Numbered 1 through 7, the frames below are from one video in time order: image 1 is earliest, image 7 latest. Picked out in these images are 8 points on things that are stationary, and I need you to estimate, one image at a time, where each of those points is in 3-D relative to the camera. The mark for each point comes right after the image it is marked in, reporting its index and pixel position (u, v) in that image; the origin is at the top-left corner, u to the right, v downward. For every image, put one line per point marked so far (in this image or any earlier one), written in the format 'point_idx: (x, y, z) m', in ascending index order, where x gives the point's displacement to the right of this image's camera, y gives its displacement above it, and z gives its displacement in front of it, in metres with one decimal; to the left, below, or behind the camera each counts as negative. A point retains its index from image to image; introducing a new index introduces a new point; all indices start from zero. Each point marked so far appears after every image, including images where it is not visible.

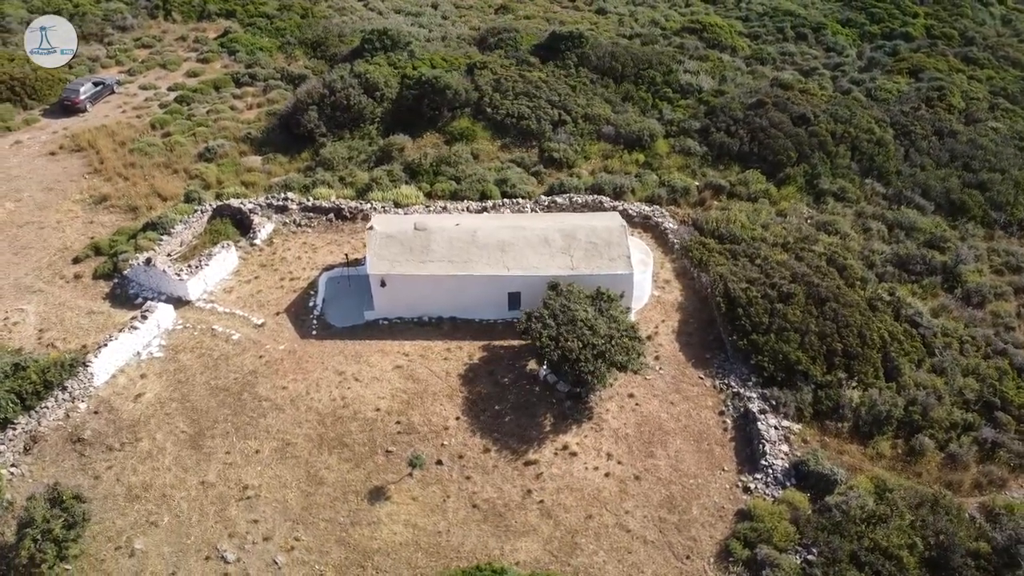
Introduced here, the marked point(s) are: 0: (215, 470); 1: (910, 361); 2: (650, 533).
0: (-7.1, -4.4, +16.6) m
1: (+10.6, -2.0, +18.6) m
2: (+3.0, -5.4, +15.3) m
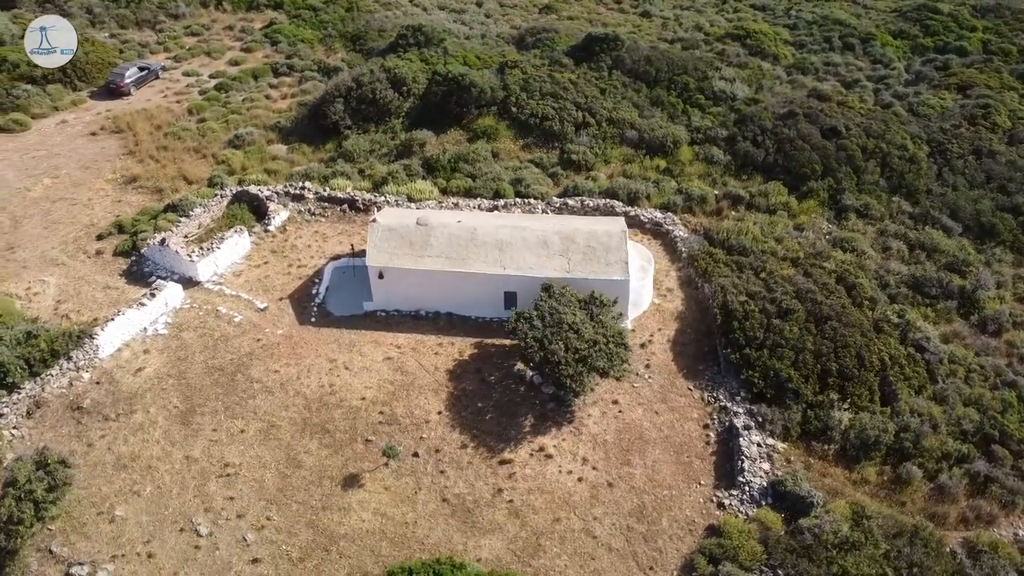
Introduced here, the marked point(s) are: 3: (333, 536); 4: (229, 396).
0: (-7.7, -3.9, +17.1) m
1: (+10.3, -2.6, +18.0) m
2: (+2.3, -5.5, +15.2) m
3: (-3.9, -5.5, +15.2) m
4: (-7.5, -2.9, +18.4) m
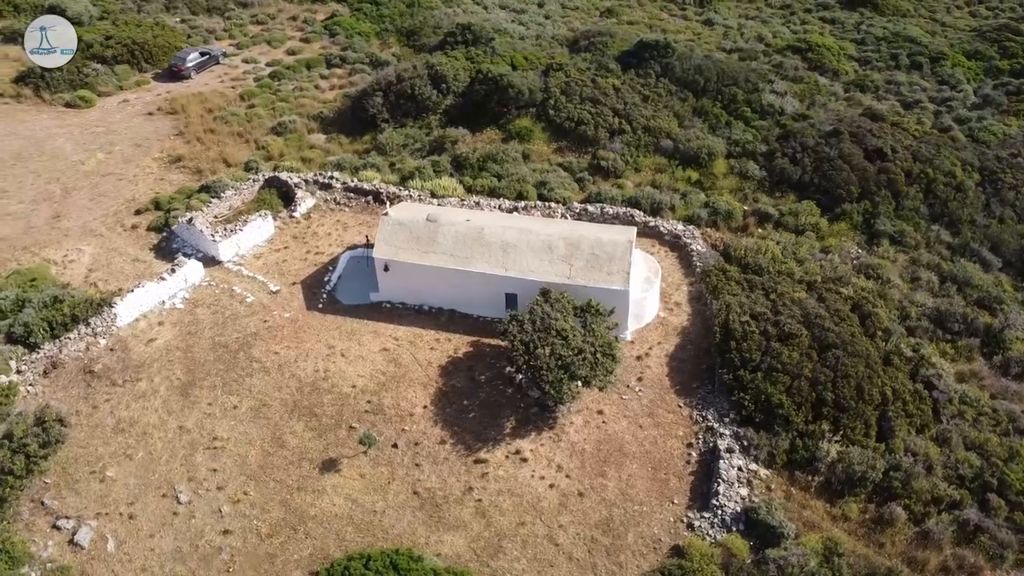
0: (-8.2, -3.4, +17.8) m
1: (+9.8, -3.4, +17.2) m
2: (+1.4, -5.7, +15.1) m
3: (-4.7, -5.2, +15.7) m
4: (-7.8, -2.3, +19.1) m
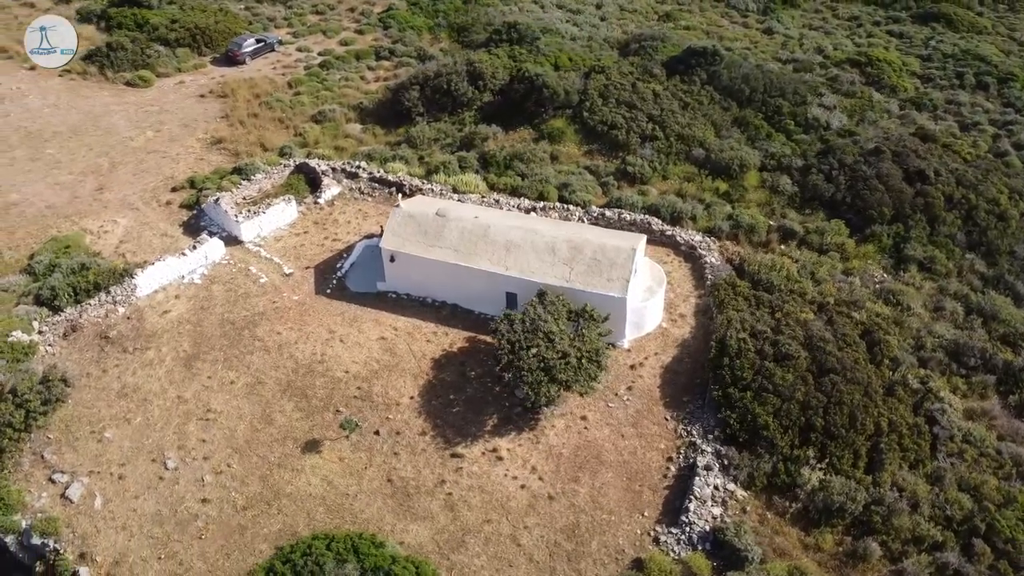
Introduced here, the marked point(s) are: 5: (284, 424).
0: (-8.6, -2.7, +18.6) m
1: (+9.3, -4.1, +16.5) m
2: (+0.6, -5.8, +15.1) m
3: (-5.5, -4.8, +16.2) m
4: (-8.0, -1.7, +19.9) m
5: (-5.8, -3.5, +17.7) m
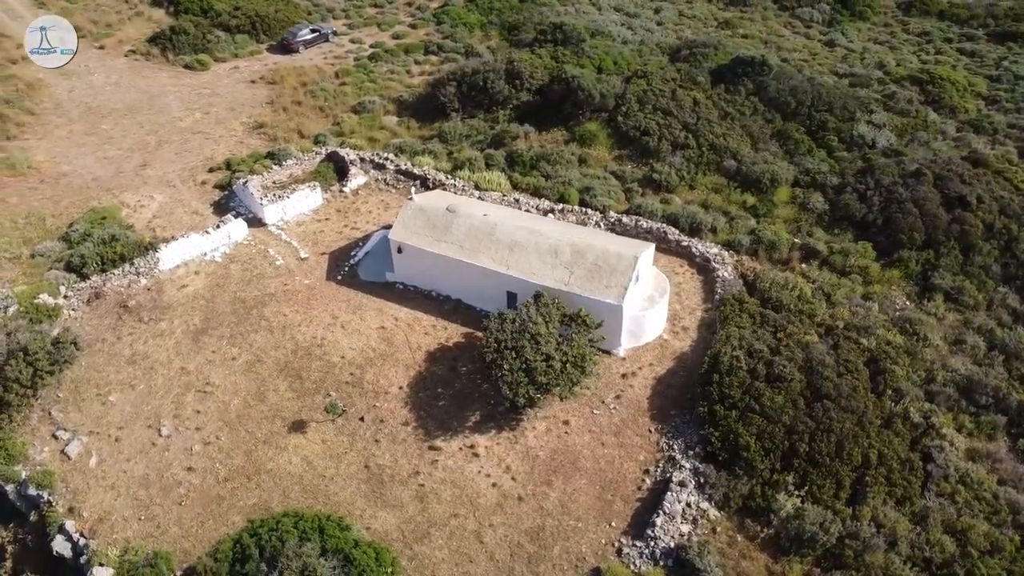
0: (-8.8, -2.1, +19.4) m
1: (+8.6, -4.7, +15.9) m
2: (-0.3, -5.8, +15.2) m
3: (-6.1, -4.4, +16.8) m
4: (-8.2, -1.1, +20.6) m
5: (-6.3, -3.0, +18.3) m
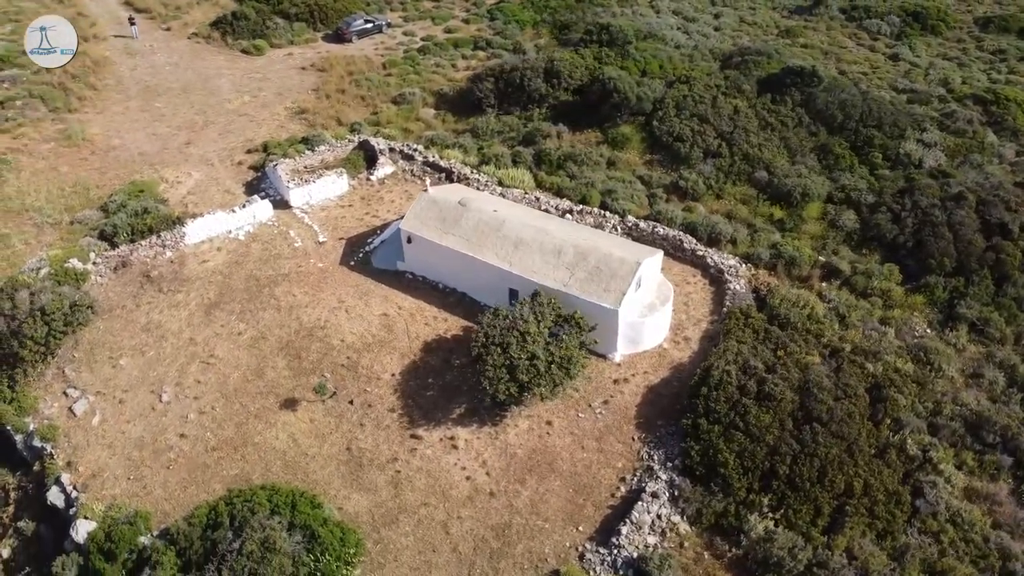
0: (-9.0, -1.4, +20.3) m
1: (+7.9, -5.3, +15.3) m
2: (-1.1, -5.7, +15.4) m
3: (-6.6, -3.8, +17.4) m
4: (-8.1, -0.5, +21.4) m
5: (-6.6, -2.5, +19.0) m
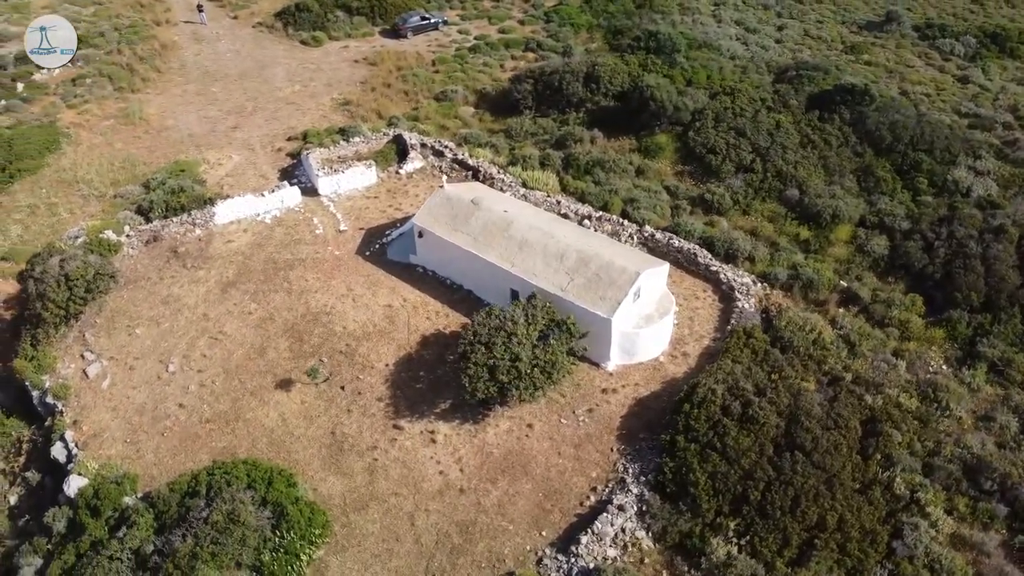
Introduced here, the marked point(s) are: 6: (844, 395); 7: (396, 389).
0: (-9.0, -0.7, +21.2) m
1: (+7.0, -5.9, +14.9) m
2: (-1.9, -5.6, +15.7) m
3: (-7.1, -3.4, +18.2) m
4: (-8.0, +0.1, +22.3) m
5: (-6.8, -2.0, +19.7) m
6: (+8.7, -2.9, +18.2) m
7: (-3.2, -2.8, +18.9) m
